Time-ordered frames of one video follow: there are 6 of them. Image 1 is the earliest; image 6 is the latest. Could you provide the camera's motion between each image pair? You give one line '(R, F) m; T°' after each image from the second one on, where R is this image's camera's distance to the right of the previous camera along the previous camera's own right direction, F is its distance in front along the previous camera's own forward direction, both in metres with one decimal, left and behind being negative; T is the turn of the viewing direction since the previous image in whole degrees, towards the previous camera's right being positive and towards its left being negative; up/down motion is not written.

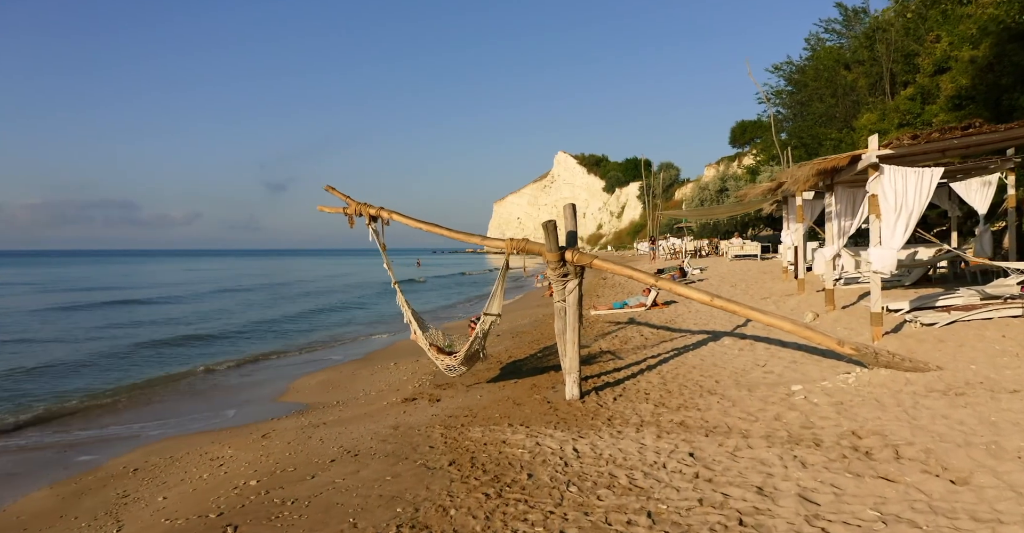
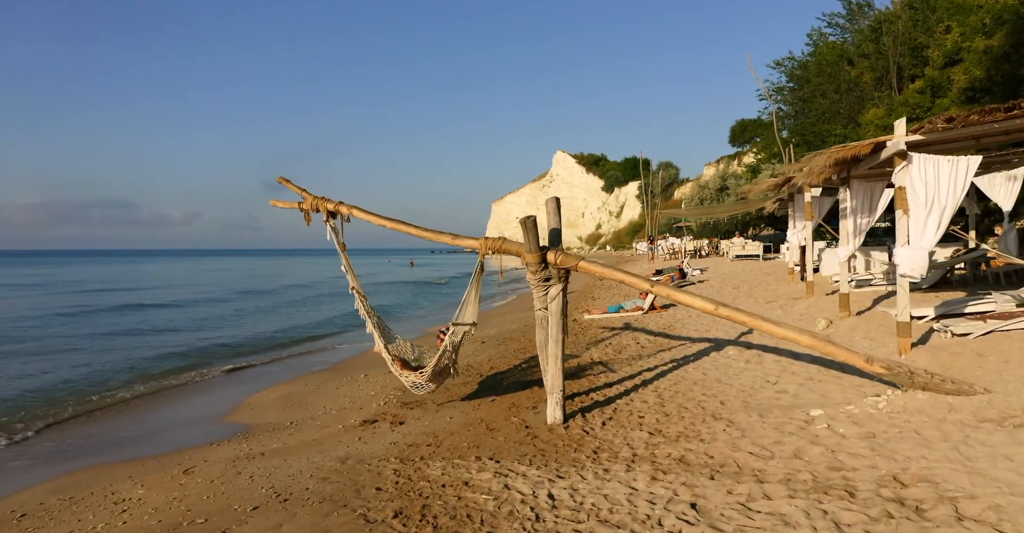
(+0.3, +1.0) m; 0°
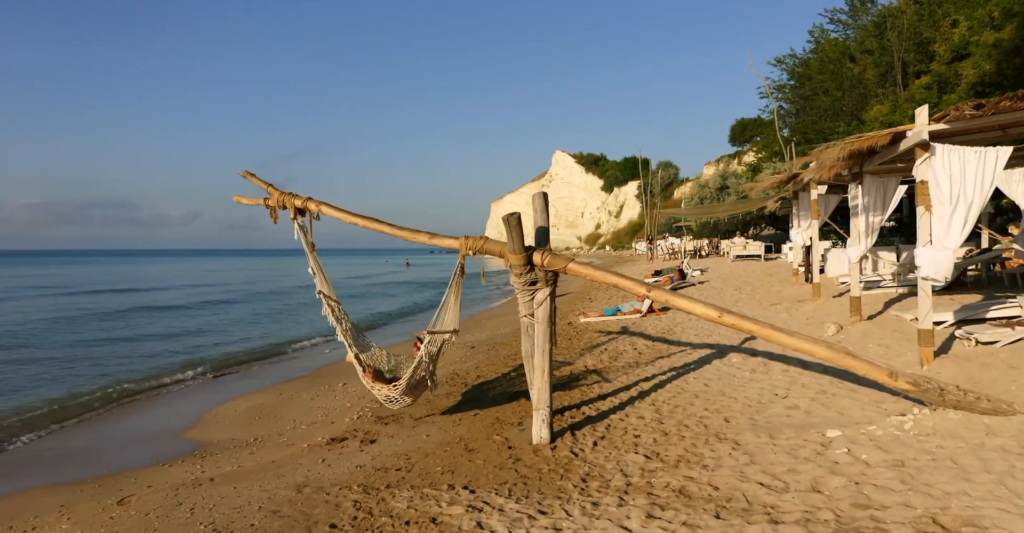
(+0.2, +0.6) m; 0°
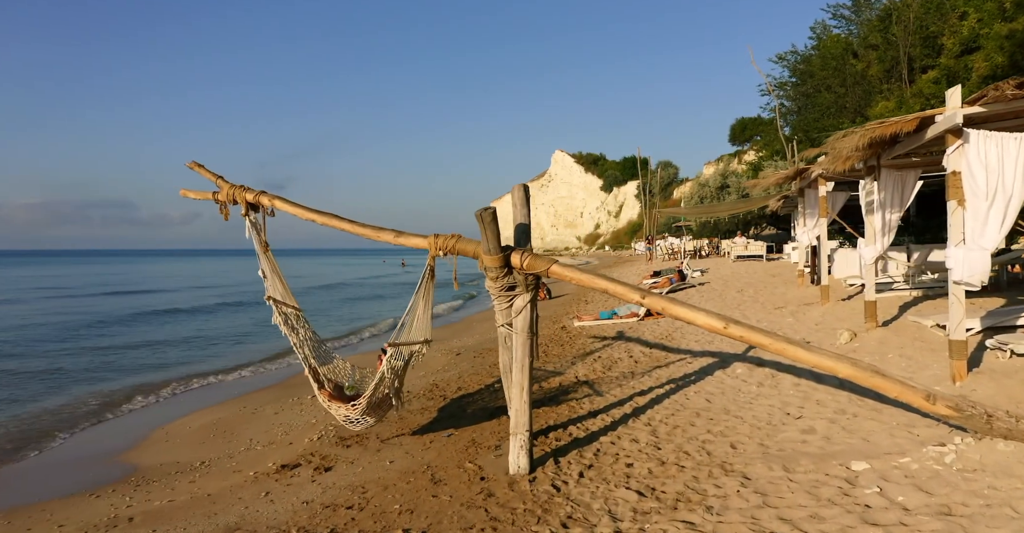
(+0.2, +0.7) m; 0°
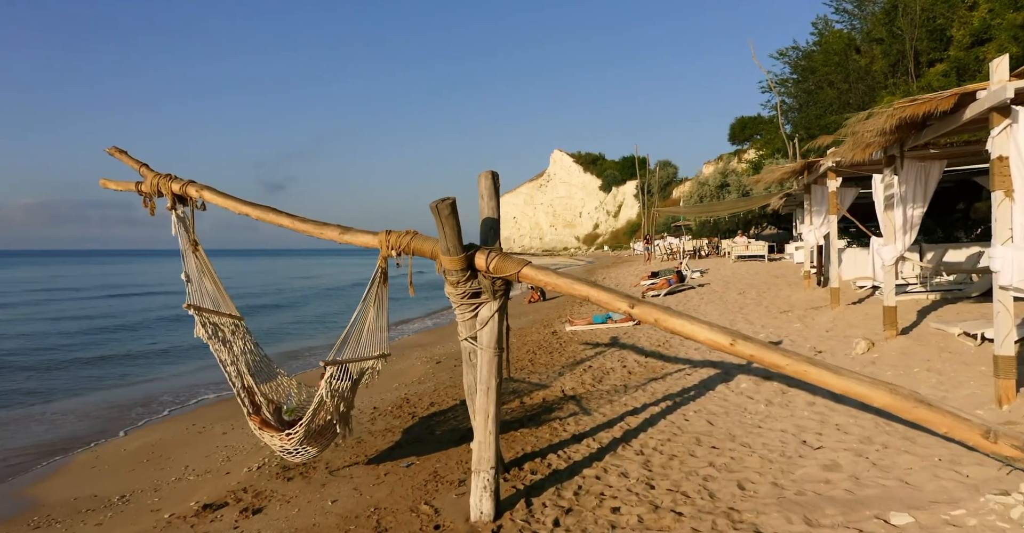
(+0.2, +0.8) m; 0°
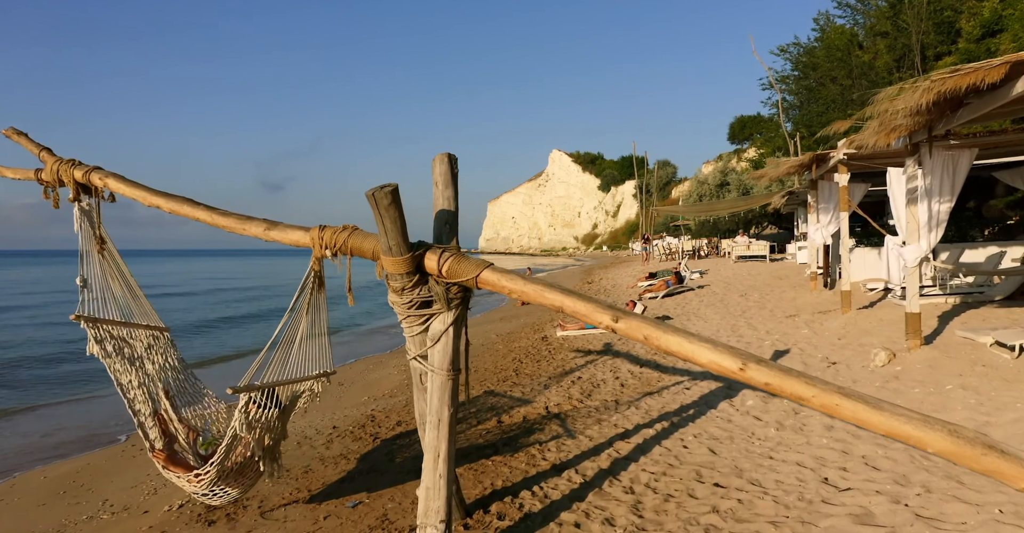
(+0.2, +0.8) m; 0°
